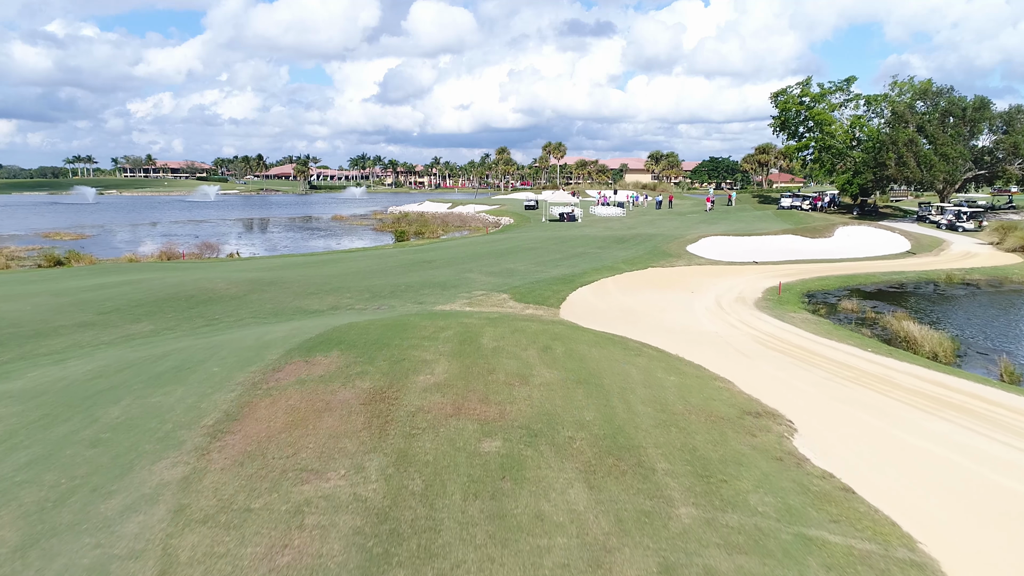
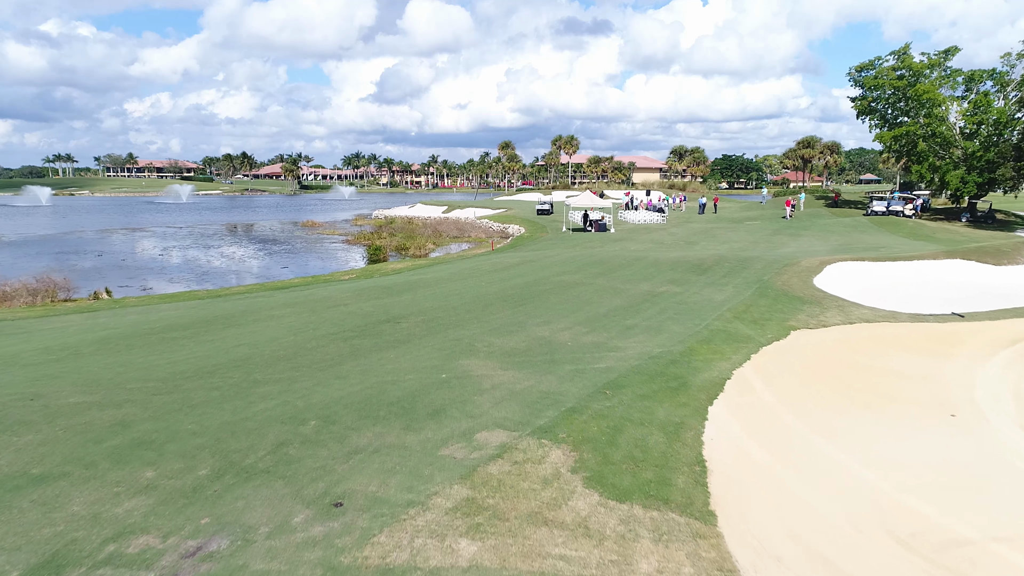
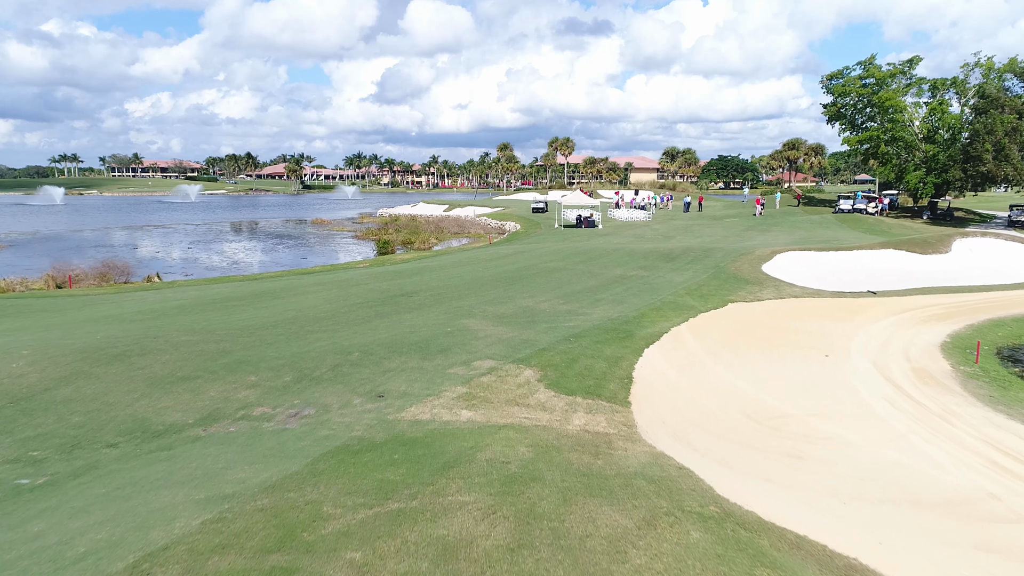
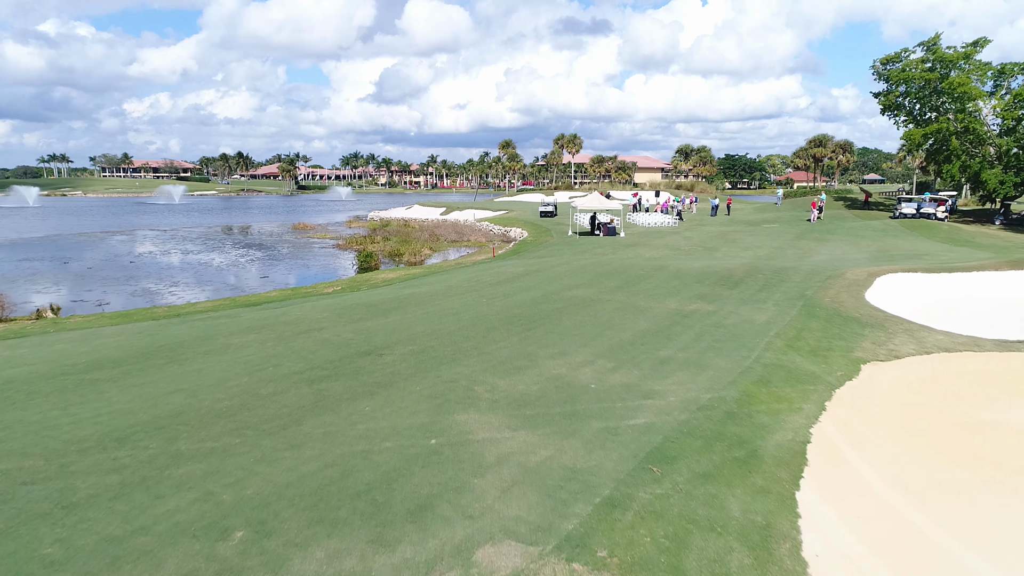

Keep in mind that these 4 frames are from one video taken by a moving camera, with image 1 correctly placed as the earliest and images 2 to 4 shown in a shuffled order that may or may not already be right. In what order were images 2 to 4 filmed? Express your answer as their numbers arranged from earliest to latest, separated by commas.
3, 2, 4
